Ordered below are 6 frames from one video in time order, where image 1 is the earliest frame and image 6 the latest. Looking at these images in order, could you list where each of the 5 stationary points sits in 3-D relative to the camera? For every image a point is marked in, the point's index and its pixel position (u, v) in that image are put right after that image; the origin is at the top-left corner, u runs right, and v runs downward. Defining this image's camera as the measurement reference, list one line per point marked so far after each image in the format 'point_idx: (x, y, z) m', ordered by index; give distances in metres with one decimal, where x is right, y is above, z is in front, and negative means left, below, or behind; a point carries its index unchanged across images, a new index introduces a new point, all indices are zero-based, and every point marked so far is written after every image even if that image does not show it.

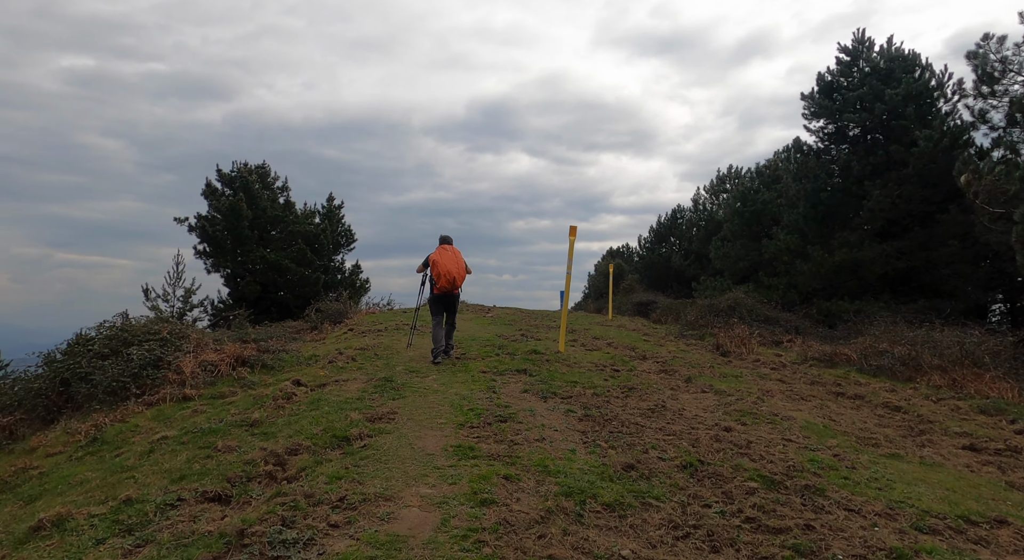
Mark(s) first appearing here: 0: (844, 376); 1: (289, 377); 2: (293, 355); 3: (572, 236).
0: (+5.0, -1.4, +9.5) m
1: (-2.6, -1.2, +7.4) m
2: (-3.2, -1.1, +9.2) m
3: (+0.9, +0.7, +9.8) m
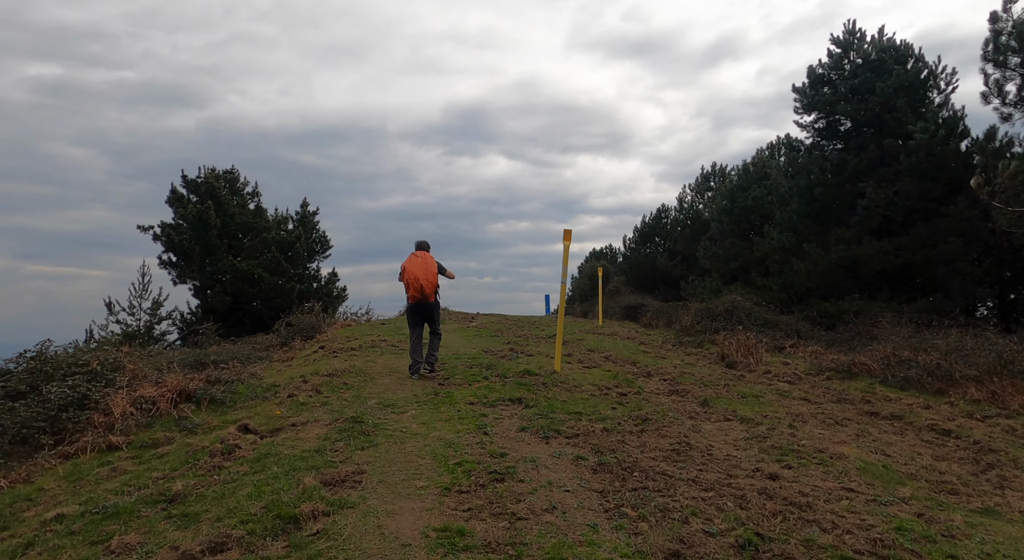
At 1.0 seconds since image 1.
0: (+4.9, -1.5, +8.6) m
1: (-2.7, -1.4, +6.2) m
2: (-3.3, -1.3, +8.0) m
3: (+0.7, +0.5, +8.8) m
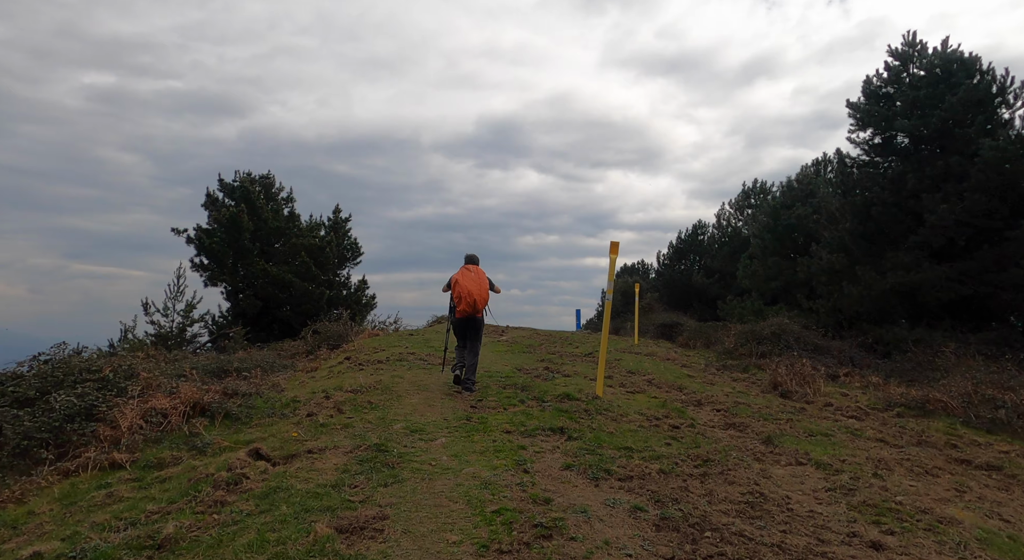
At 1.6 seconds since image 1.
0: (+5.3, -1.8, +7.6) m
1: (-2.3, -1.4, +5.7) m
2: (-2.8, -1.4, +7.4) m
3: (+1.3, +0.3, +8.1) m
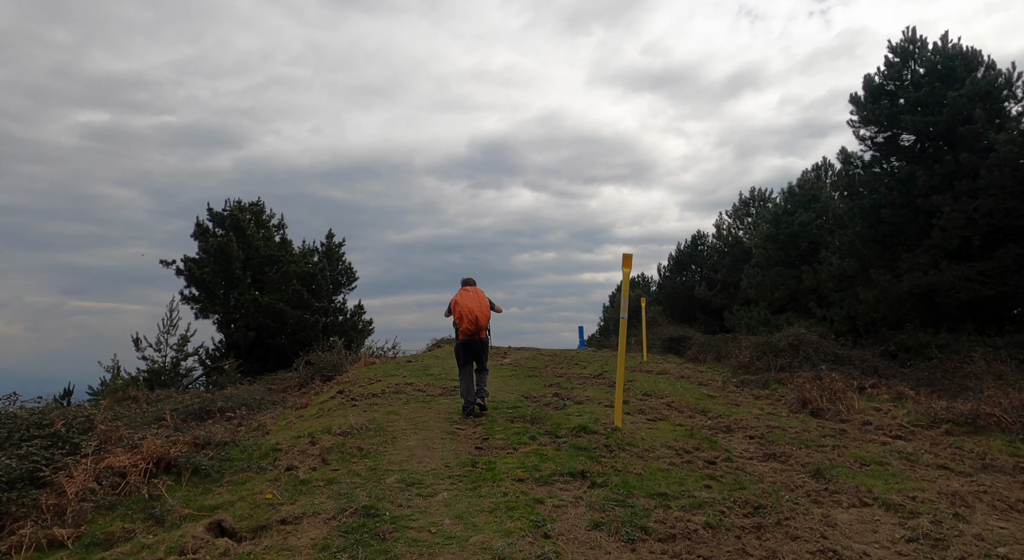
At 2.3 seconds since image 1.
0: (+5.4, -1.8, +6.8) m
1: (-2.2, -1.7, +4.8) m
2: (-2.7, -1.7, +6.6) m
3: (+1.3, +0.1, +7.3) m
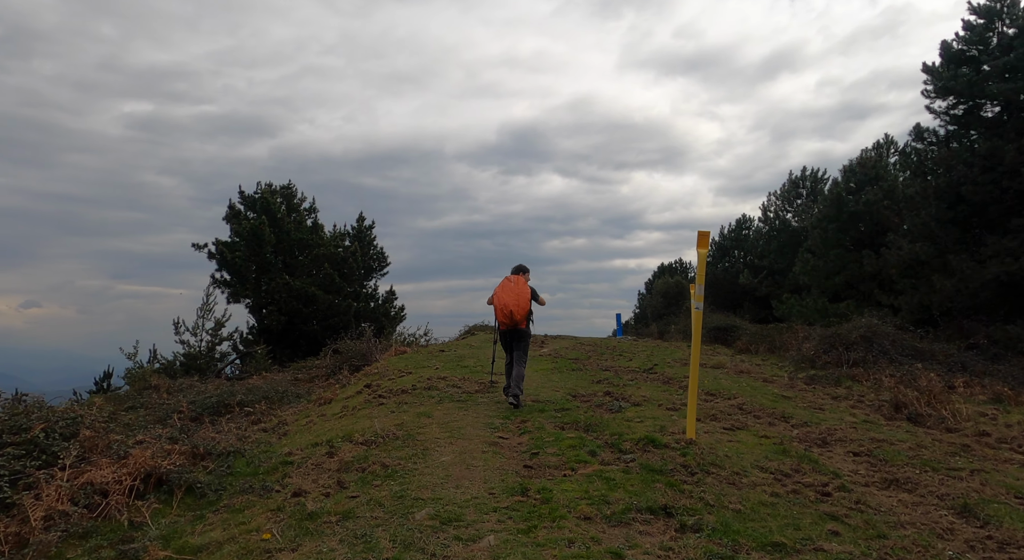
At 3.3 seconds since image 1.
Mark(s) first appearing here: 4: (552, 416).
0: (+5.9, -1.7, +5.4) m
1: (-1.8, -1.6, +3.8) m
2: (-2.3, -1.6, +5.6) m
3: (+1.8, +0.3, +6.1) m
4: (+0.5, -1.5, +7.1) m
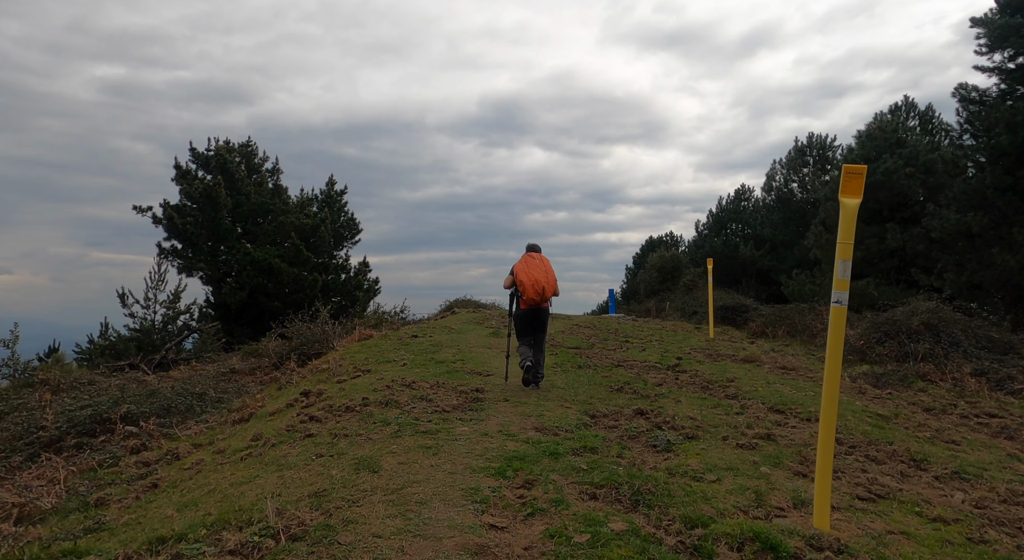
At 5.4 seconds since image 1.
0: (+5.9, -1.6, +3.0) m
1: (-1.8, -1.5, +1.1) m
2: (-2.2, -1.4, +2.9) m
3: (+1.8, +0.5, +3.4) m
4: (+0.4, -1.3, +4.5) m
